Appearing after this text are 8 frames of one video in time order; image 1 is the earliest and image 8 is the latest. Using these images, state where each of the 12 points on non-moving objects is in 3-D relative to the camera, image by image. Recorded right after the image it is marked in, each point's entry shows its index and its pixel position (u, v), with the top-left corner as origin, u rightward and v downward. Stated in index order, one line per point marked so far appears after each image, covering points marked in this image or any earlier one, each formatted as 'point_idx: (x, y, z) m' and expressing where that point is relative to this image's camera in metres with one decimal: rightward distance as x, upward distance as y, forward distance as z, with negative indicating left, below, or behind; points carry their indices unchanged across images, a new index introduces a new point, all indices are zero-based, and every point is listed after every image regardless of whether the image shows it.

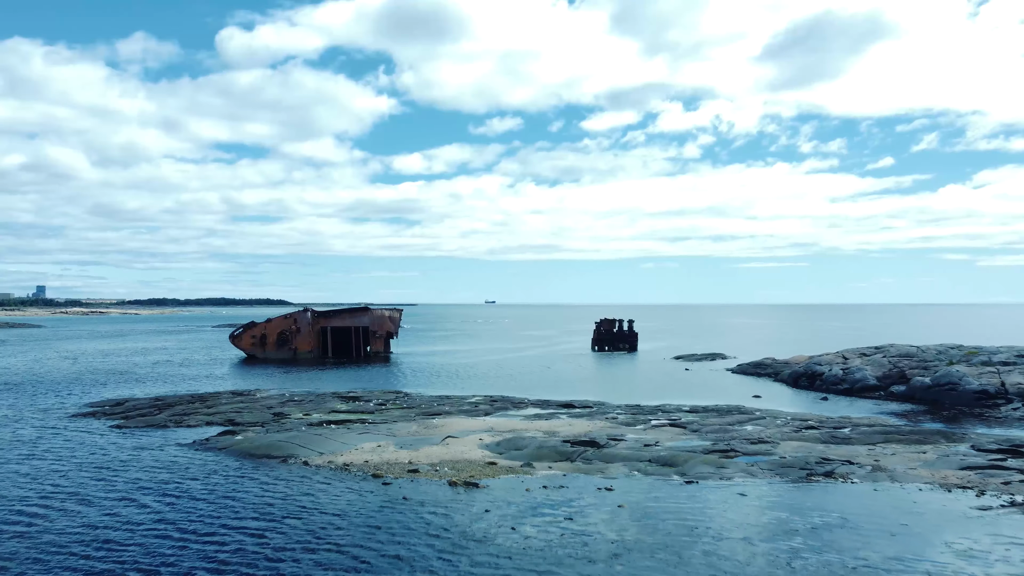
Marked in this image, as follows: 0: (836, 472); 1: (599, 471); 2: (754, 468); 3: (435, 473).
0: (+11.1, -6.3, +19.6) m
1: (+3.0, -6.3, +19.8) m
2: (+8.4, -6.3, +19.7) m
3: (-2.7, -6.5, +19.9) m
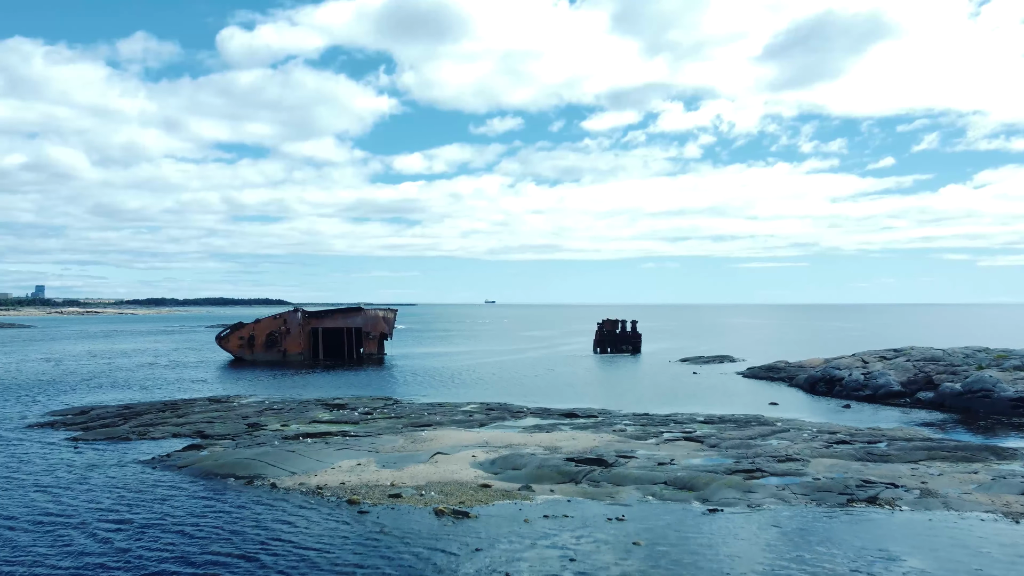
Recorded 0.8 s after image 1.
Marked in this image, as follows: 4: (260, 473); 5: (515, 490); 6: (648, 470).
0: (+11.0, -6.3, +17.0) m
1: (+2.9, -6.3, +17.3) m
2: (+8.2, -6.2, +17.2) m
3: (-2.8, -6.4, +17.4) m
4: (-8.6, -6.3, +19.5) m
5: (+0.1, -6.3, +17.8) m
6: (+4.6, -6.1, +19.1) m
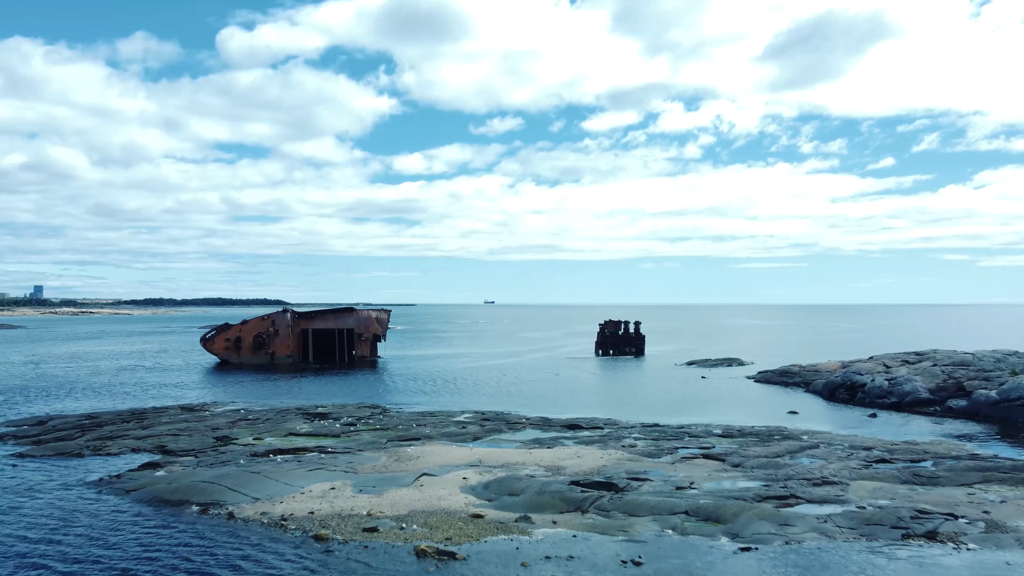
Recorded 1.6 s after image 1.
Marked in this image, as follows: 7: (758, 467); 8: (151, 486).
0: (+10.9, -6.2, +14.5) m
1: (+2.8, -6.2, +14.7) m
2: (+8.1, -6.1, +14.7) m
3: (-3.0, -6.4, +14.9) m
4: (-8.7, -6.2, +16.9) m
5: (0.0, -6.2, +15.2) m
6: (+4.5, -6.0, +16.6) m
7: (+8.2, -5.9, +18.9) m
8: (-11.5, -6.3, +18.1) m
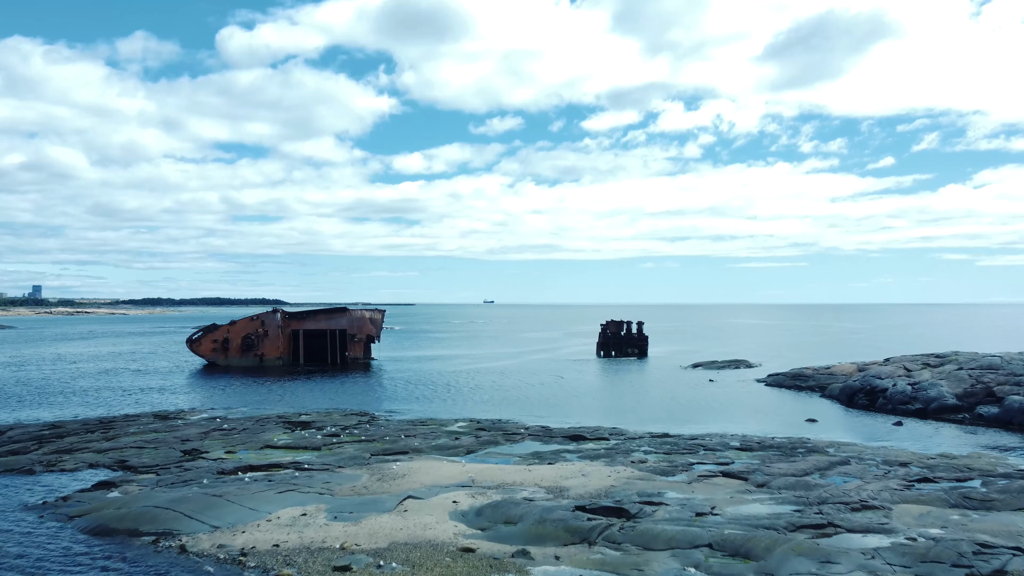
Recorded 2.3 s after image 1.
0: (+10.8, -6.1, +12.4) m
1: (+2.7, -6.2, +12.6) m
2: (+8.0, -6.1, +12.5) m
3: (-3.0, -6.3, +12.7) m
4: (-8.8, -6.2, +14.8) m
5: (-0.1, -6.2, +13.1) m
6: (+4.4, -6.0, +14.5) m
7: (+8.1, -5.9, +16.8) m
8: (-11.6, -6.2, +16.0) m
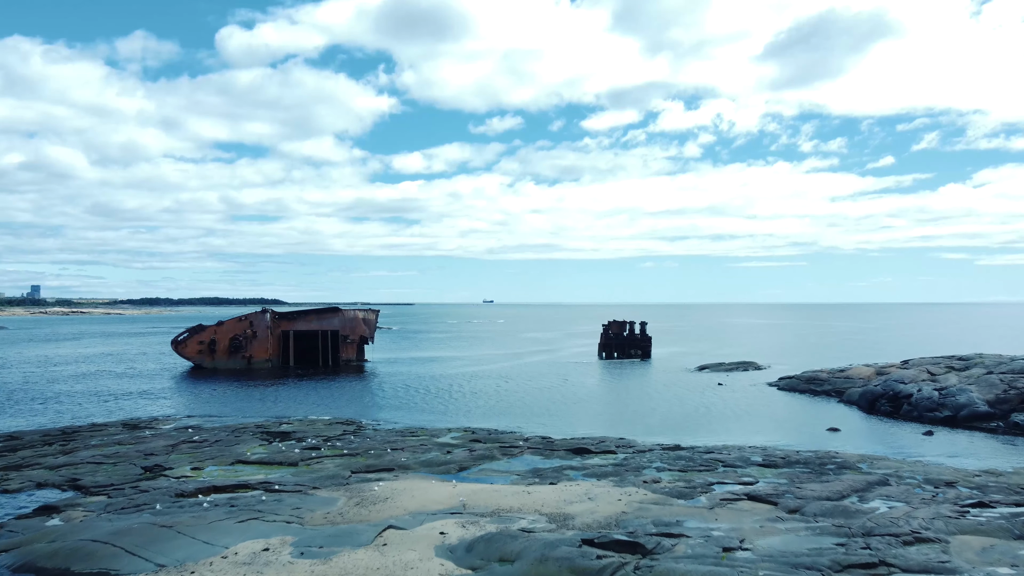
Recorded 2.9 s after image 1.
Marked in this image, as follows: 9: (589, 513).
0: (+10.7, -6.1, +10.2) m
1: (+2.6, -6.1, +10.5) m
2: (+8.0, -6.0, +10.4) m
3: (-3.1, -6.2, +10.6) m
4: (-8.9, -6.1, +12.6) m
5: (-0.2, -6.1, +11.0) m
6: (+4.3, -5.9, +12.3) m
7: (+8.0, -5.8, +14.7) m
8: (-11.6, -6.2, +13.8) m
9: (+2.0, -5.8, +14.6) m
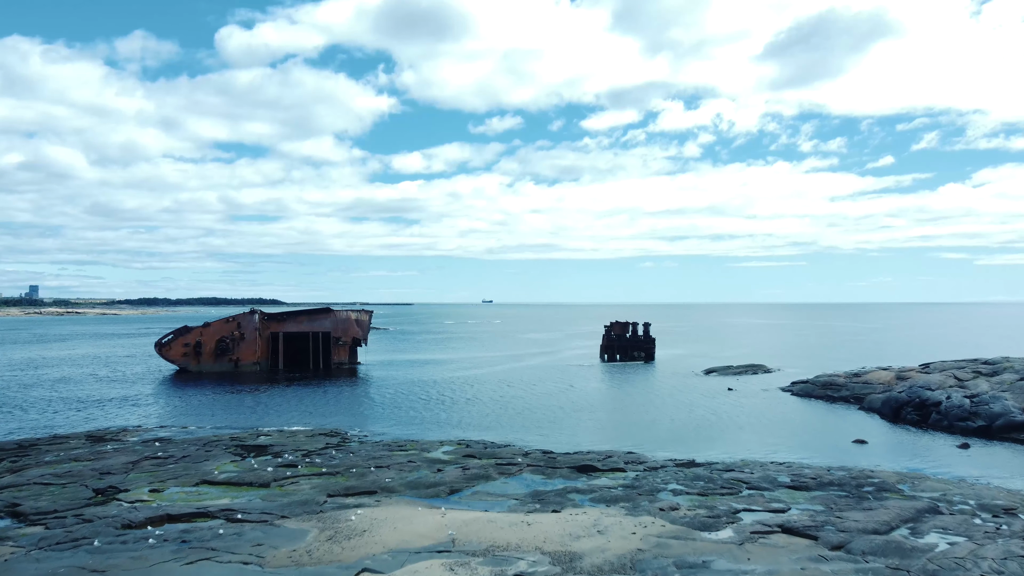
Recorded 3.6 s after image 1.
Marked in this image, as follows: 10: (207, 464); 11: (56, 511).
0: (+10.6, -6.1, +8.1) m
1: (+2.6, -6.1, +8.3) m
2: (+7.9, -6.0, +8.3) m
3: (-3.2, -6.2, +8.5) m
4: (-8.9, -6.1, +10.5) m
5: (-0.3, -6.1, +8.8) m
6: (+4.2, -5.9, +10.2) m
7: (+7.9, -5.8, +12.5) m
8: (-11.7, -6.2, +11.7) m
9: (+1.9, -5.8, +12.5) m
10: (-10.7, -6.1, +20.0) m
11: (-12.5, -6.1, +15.7) m
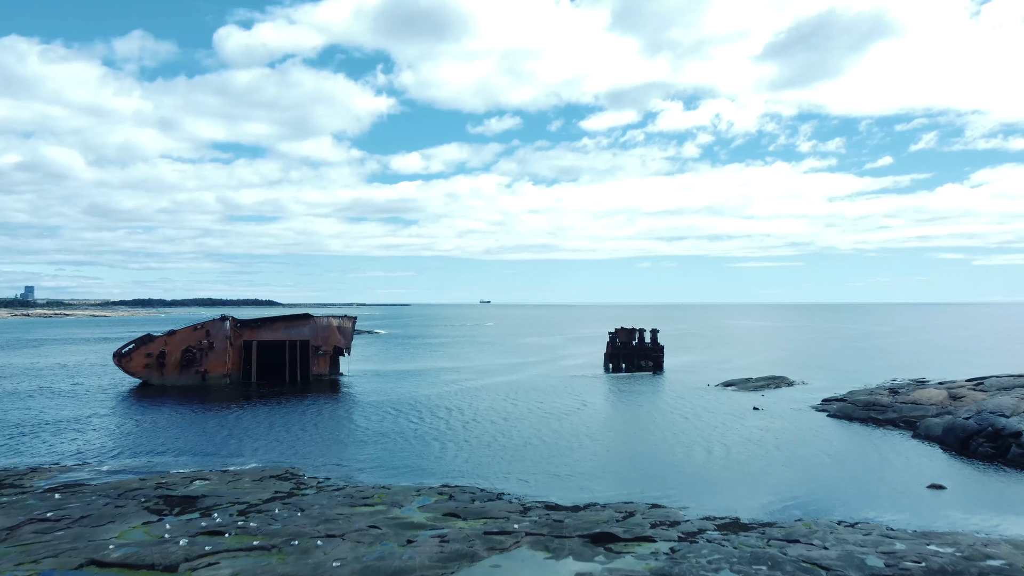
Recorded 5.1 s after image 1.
0: (+10.5, -6.4, +3.5) m
1: (+2.4, -6.4, +3.7) m
2: (+7.7, -6.3, +3.6) m
3: (-3.3, -6.5, +3.8) m
4: (-9.1, -6.4, +5.8) m
5: (-0.4, -6.4, +4.2) m
6: (+4.1, -6.2, +5.6) m
7: (+7.8, -6.1, +7.9) m
8: (-11.8, -6.5, +7.0) m
9: (+1.8, -6.1, +7.9) m
10: (-10.8, -6.4, +15.3) m
11: (-12.7, -6.5, +11.1) m
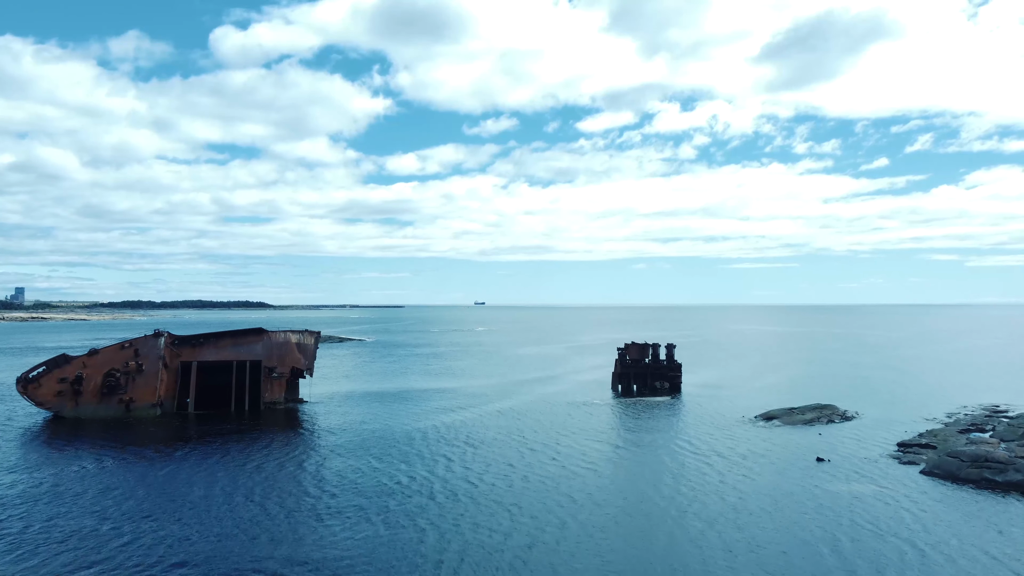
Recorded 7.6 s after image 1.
0: (+10.3, -7.0, -4.3) m
1: (+2.2, -7.0, -4.2) m
2: (+7.6, -6.9, -4.2) m
3: (-3.5, -7.1, -4.1) m
4: (-9.3, -7.0, -2.1) m
5: (-0.6, -7.0, -3.7) m
6: (+3.9, -6.8, -2.3) m
7: (+7.6, -6.7, +0.1) m
8: (-12.0, -7.1, -0.9) m
9: (+1.6, -6.7, 0.0) m
10: (-11.1, -7.1, +7.4) m
11: (-12.9, -7.1, +3.1) m
